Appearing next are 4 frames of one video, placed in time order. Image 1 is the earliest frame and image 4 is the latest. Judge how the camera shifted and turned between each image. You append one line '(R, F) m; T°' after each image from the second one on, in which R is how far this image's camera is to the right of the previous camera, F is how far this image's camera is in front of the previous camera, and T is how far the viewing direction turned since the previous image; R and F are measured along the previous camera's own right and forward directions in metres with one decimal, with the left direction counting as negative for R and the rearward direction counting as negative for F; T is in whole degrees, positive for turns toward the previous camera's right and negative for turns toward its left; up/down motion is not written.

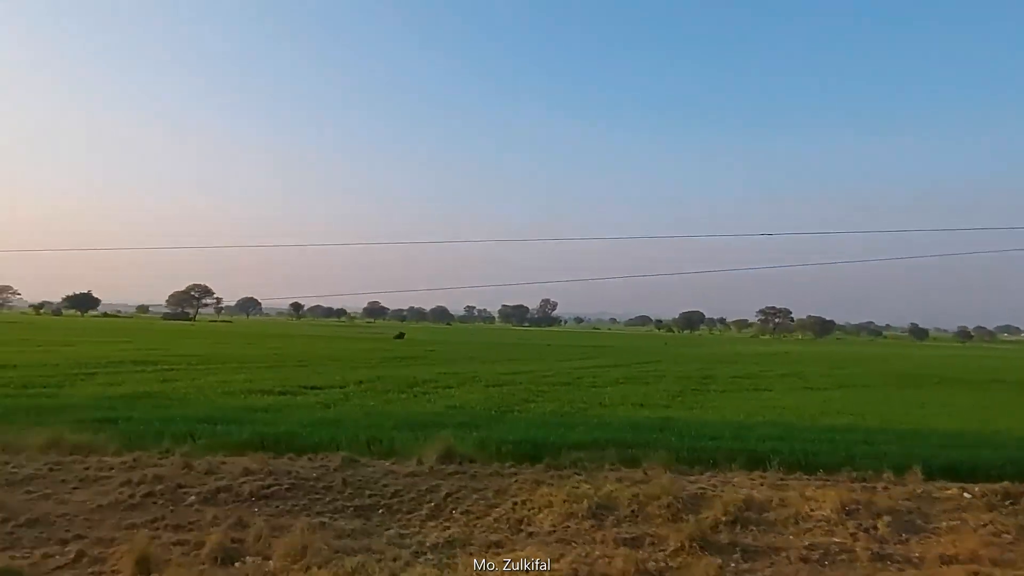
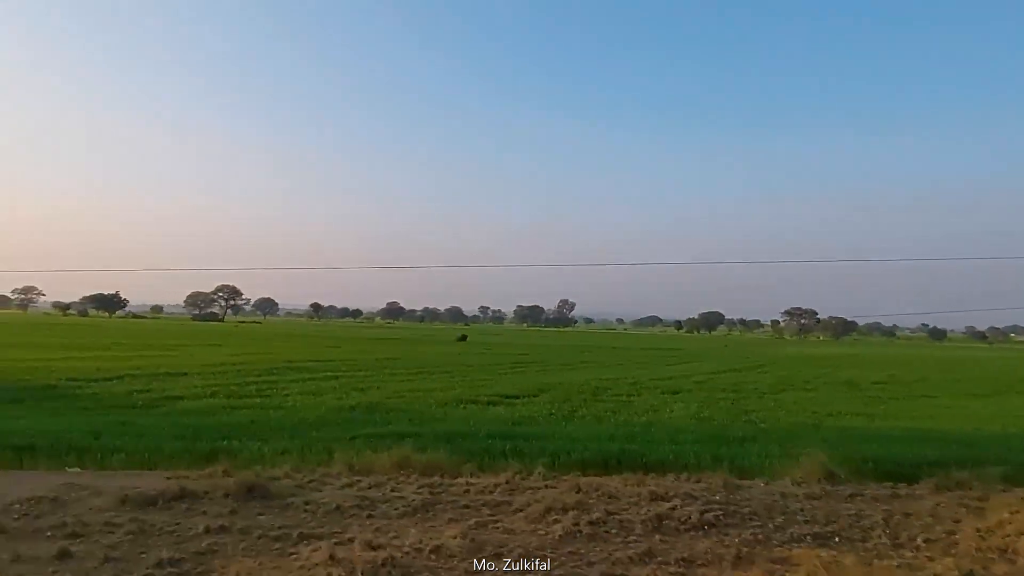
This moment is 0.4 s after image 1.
(-2.4, +0.3) m; 0°
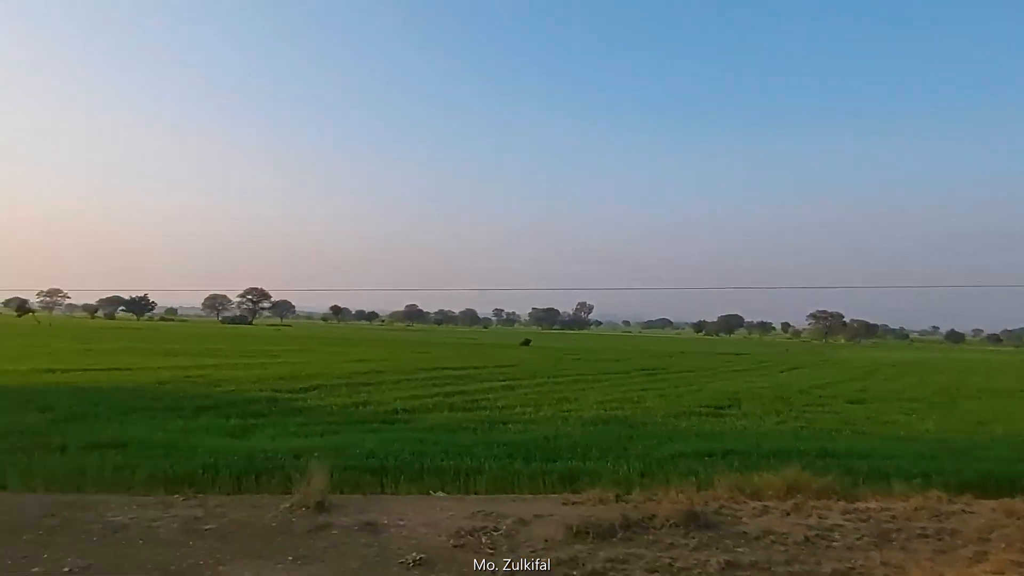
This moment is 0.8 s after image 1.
(-2.4, +0.2) m; 0°
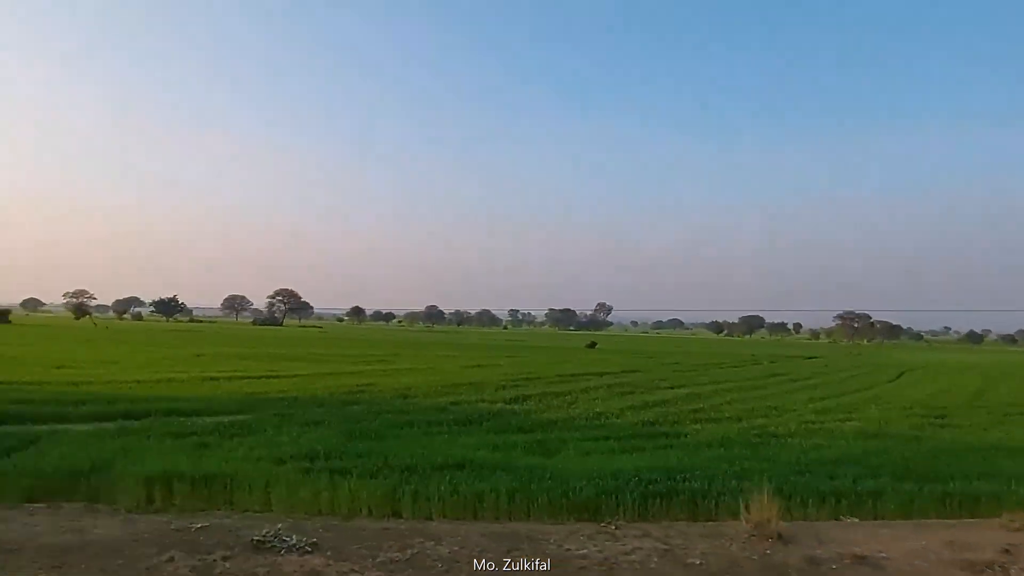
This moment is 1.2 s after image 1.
(-2.4, +0.2) m; 0°
